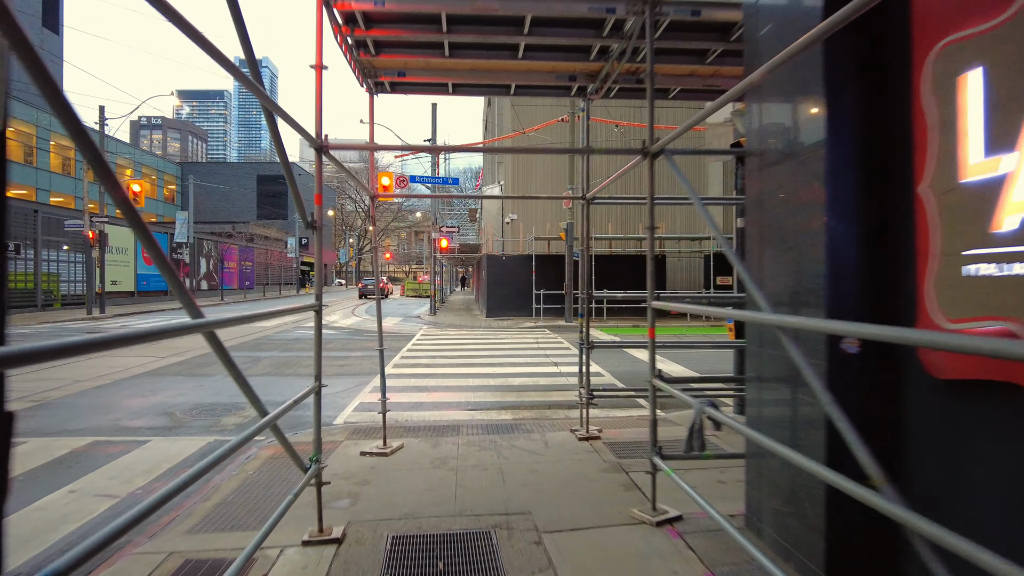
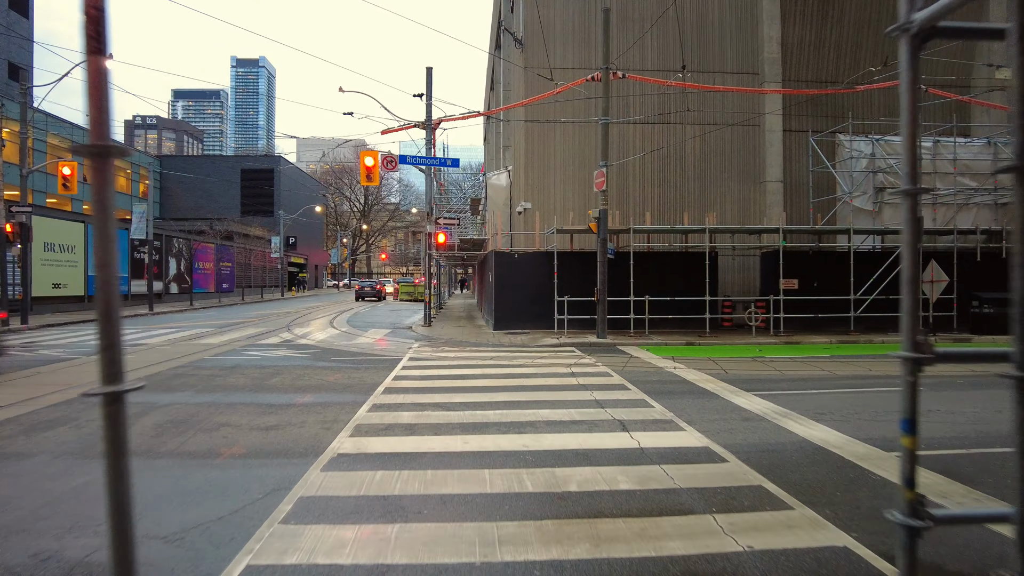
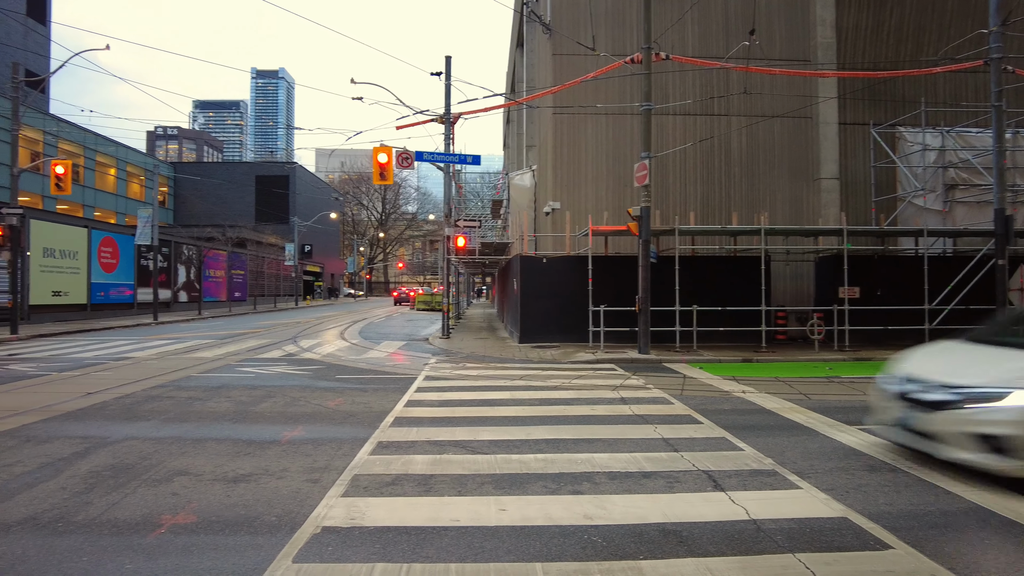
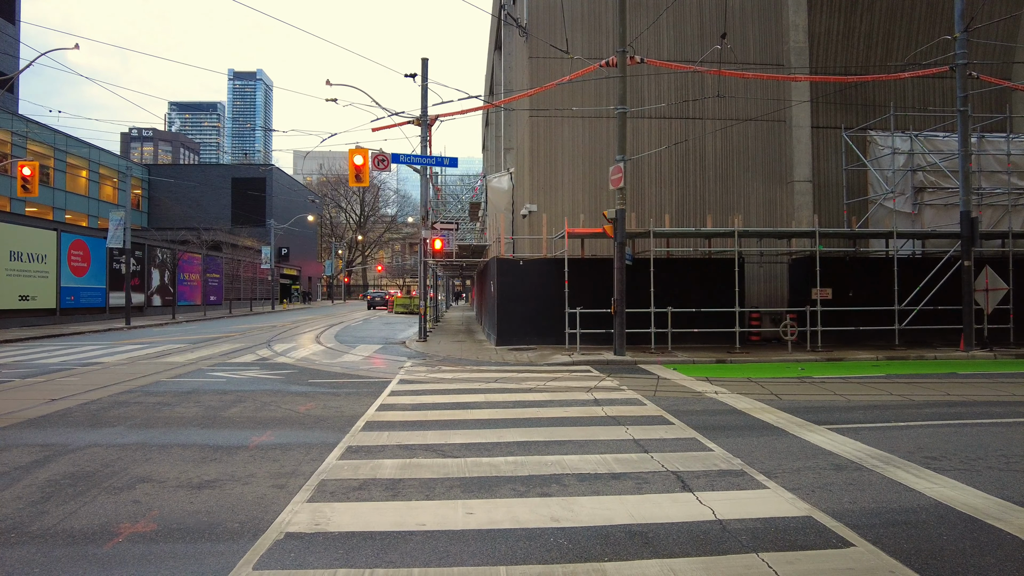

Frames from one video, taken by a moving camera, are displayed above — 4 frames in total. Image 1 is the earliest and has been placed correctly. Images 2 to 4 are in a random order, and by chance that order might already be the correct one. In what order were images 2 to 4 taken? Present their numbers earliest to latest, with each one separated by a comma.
2, 4, 3
